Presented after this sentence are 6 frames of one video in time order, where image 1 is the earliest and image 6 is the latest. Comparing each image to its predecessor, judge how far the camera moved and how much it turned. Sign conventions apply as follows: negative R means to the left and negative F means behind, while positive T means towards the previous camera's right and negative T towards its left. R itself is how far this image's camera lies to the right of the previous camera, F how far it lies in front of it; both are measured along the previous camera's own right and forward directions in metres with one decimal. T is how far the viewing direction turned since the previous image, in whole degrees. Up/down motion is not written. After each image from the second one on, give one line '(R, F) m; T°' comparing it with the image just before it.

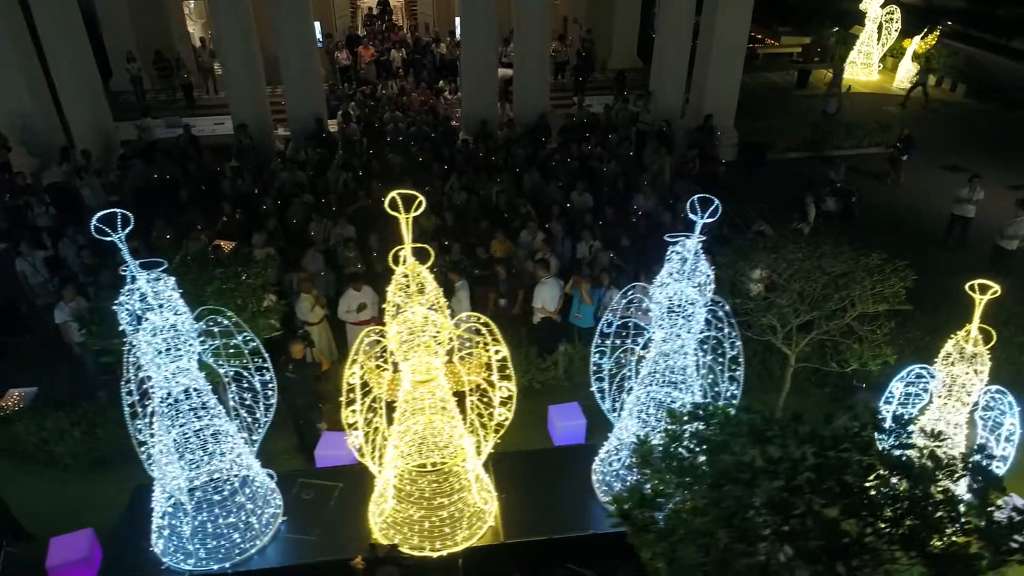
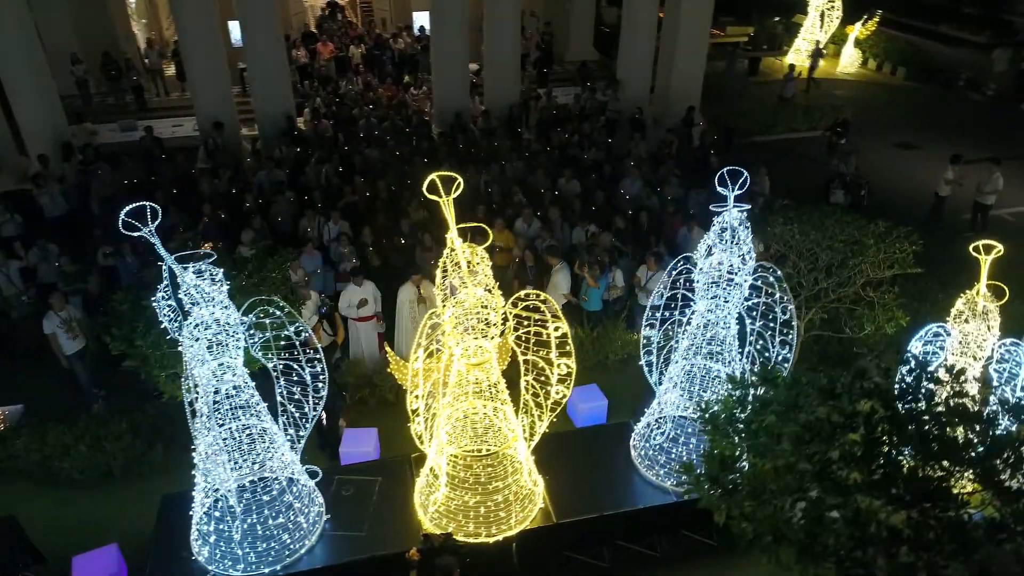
(-0.7, +0.1) m; +5°
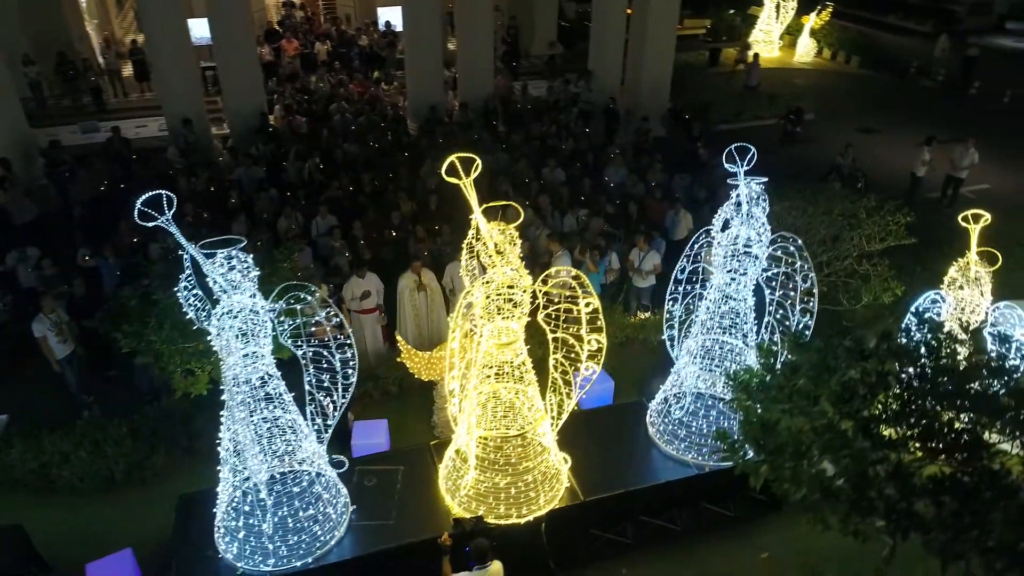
(-0.5, 0.0) m; +4°
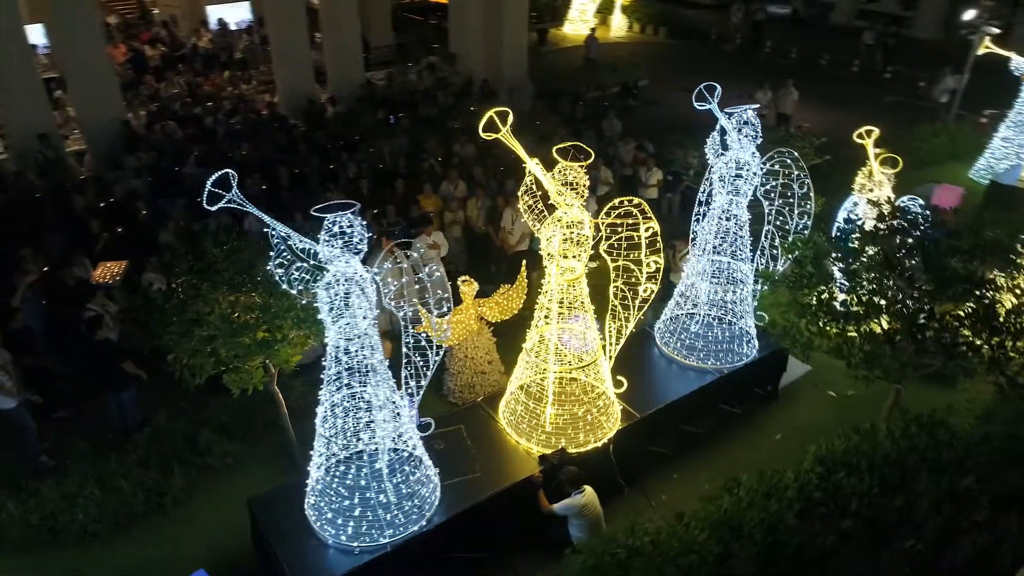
(-1.8, 0.0) m; +15°
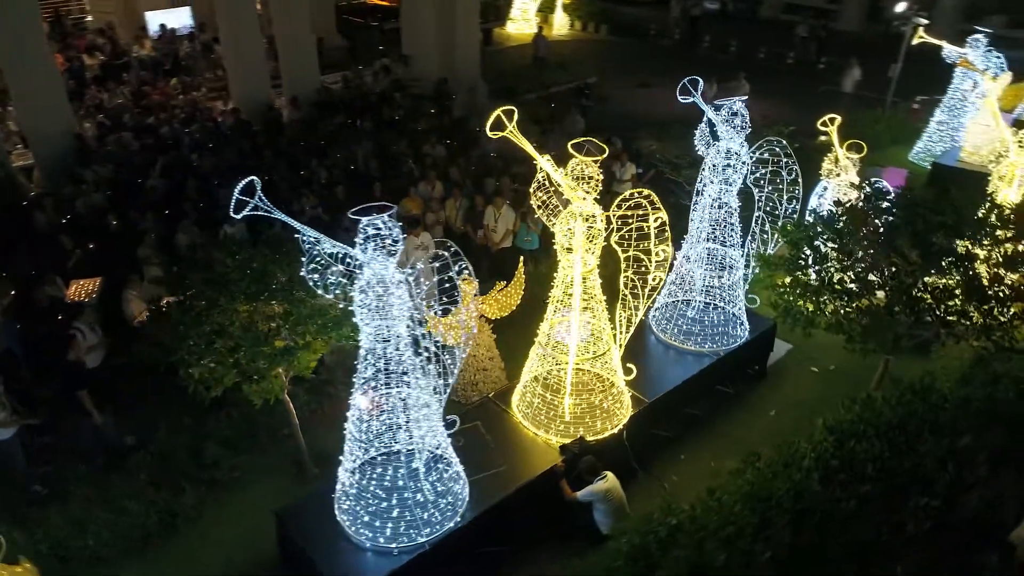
(-0.6, -0.1) m; +5°
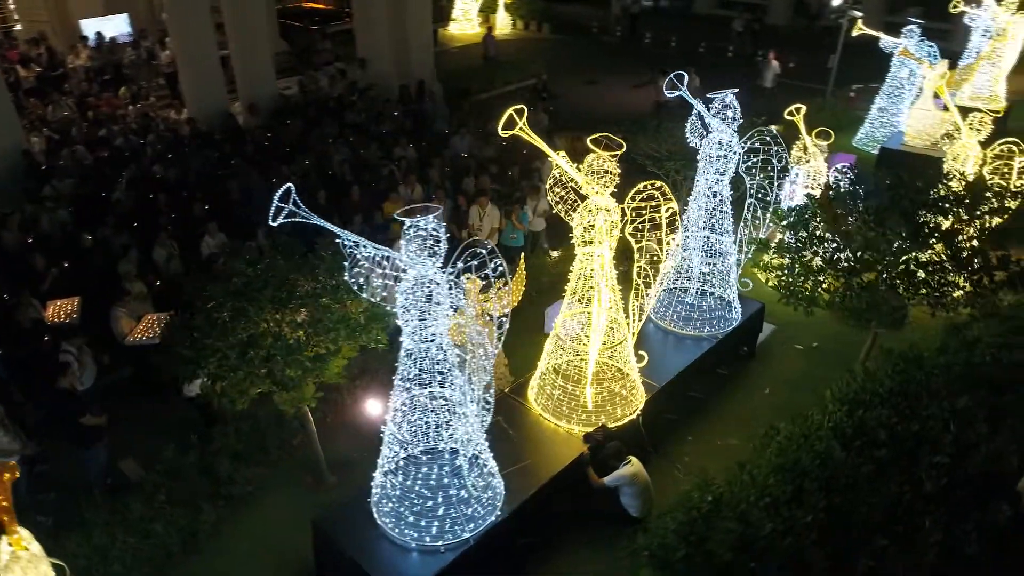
(-0.6, -0.1) m; +5°
